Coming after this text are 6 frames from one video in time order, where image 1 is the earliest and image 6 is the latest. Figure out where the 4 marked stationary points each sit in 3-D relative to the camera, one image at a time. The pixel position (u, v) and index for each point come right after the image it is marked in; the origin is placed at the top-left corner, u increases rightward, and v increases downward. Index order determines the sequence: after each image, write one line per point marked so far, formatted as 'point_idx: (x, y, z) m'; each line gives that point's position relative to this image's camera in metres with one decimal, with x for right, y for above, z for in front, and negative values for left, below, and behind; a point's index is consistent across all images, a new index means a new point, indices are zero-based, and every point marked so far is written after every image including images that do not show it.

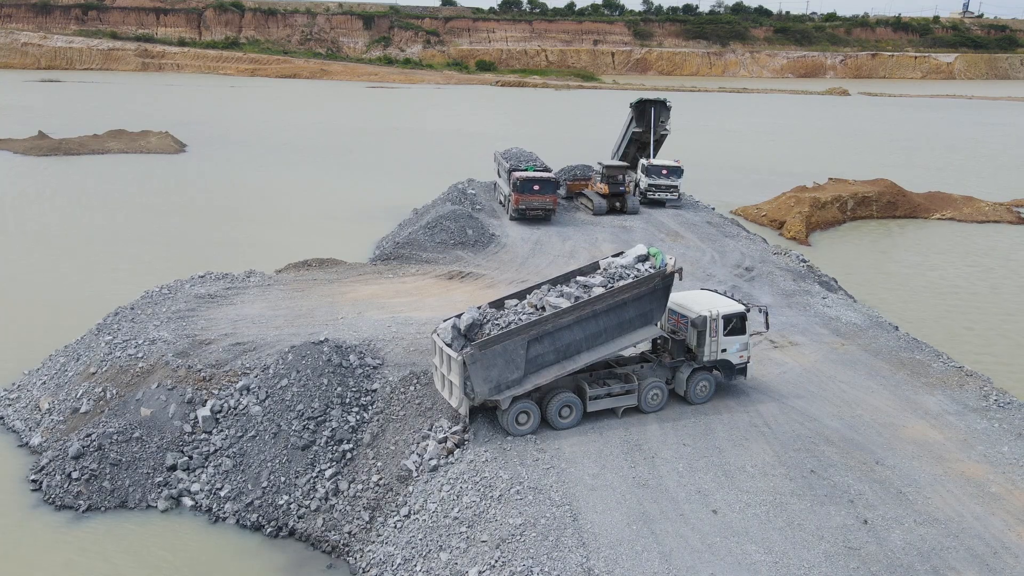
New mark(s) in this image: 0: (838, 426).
0: (+4.7, -2.0, +10.6) m
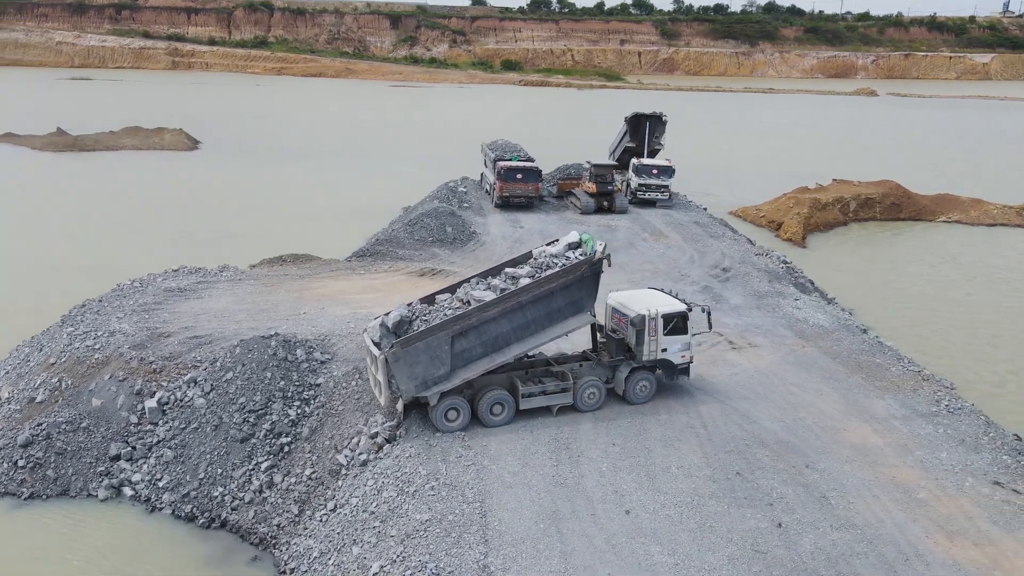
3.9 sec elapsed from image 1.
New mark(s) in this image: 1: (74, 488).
0: (+3.8, -2.0, +10.5) m
1: (-6.5, -3.0, +10.8) m
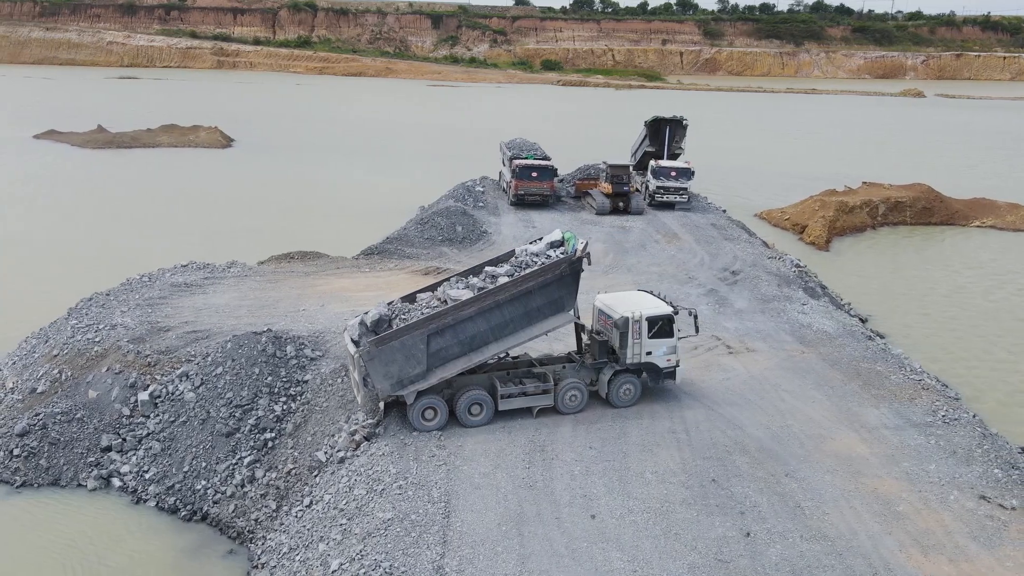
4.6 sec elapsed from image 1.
0: (+3.5, -2.1, +10.3) m
1: (-6.8, -2.9, +11.1) m
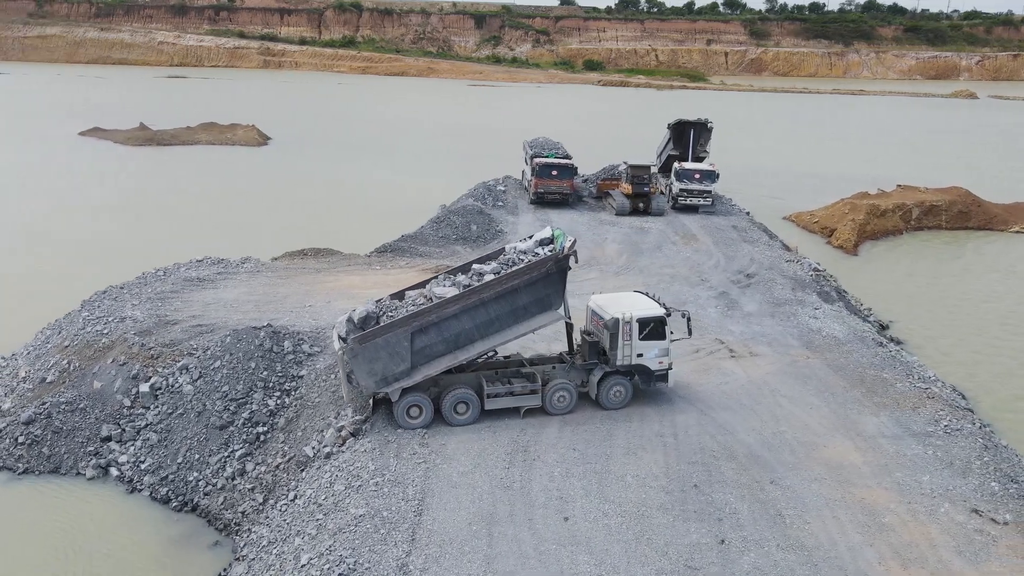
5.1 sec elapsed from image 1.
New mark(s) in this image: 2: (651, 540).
0: (+3.3, -2.1, +10.1) m
1: (-6.9, -2.7, +11.4) m
2: (+1.5, -2.7, +7.8) m
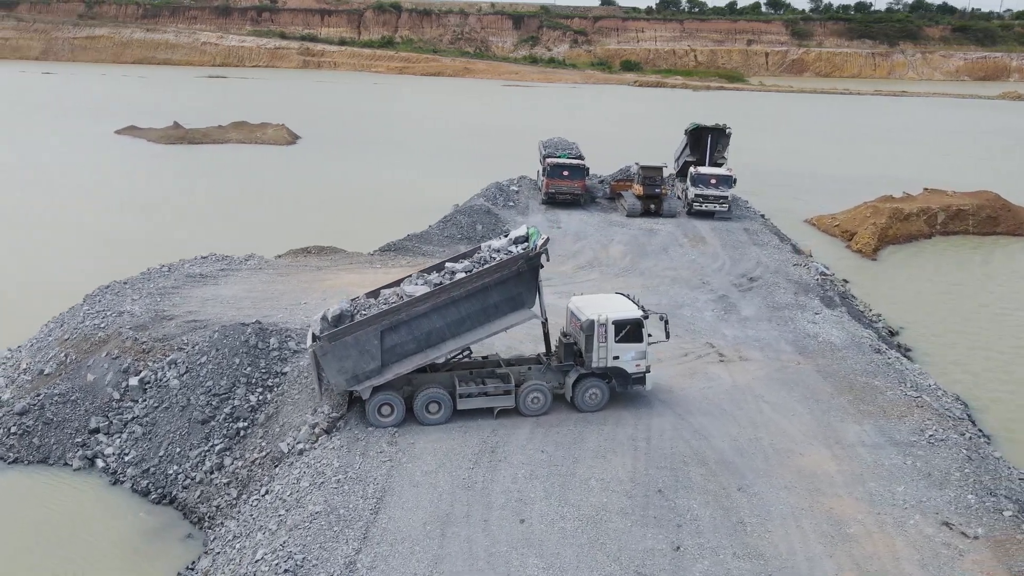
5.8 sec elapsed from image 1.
0: (+2.9, -2.2, +9.9) m
1: (-7.3, -2.7, +11.6) m
2: (+1.0, -2.7, +7.8) m
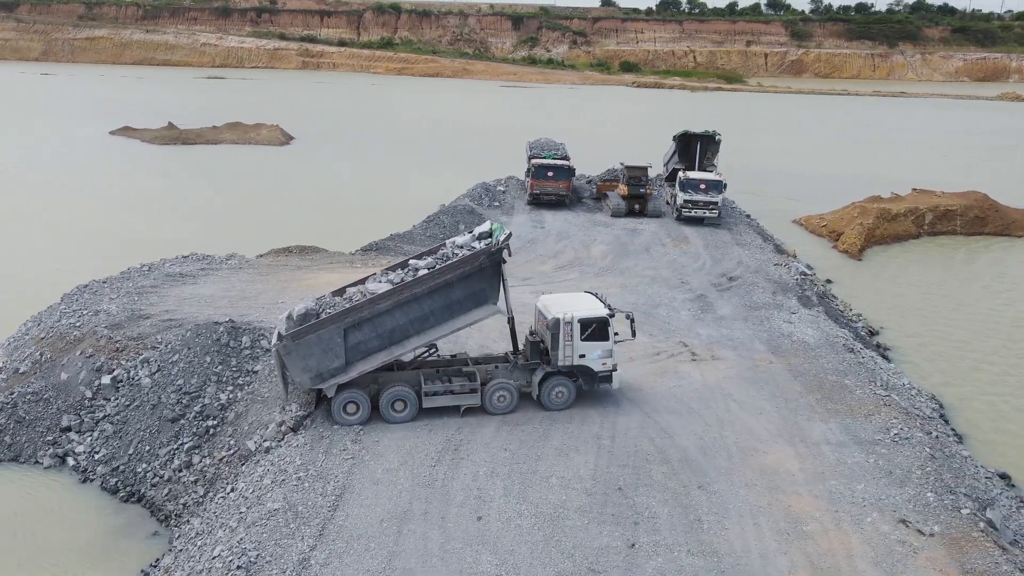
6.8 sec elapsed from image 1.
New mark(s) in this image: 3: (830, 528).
0: (+2.4, -2.1, +9.9) m
1: (-7.8, -2.6, +11.6) m
2: (+0.5, -2.7, +7.8) m
3: (+3.6, -2.7, +8.2) m
